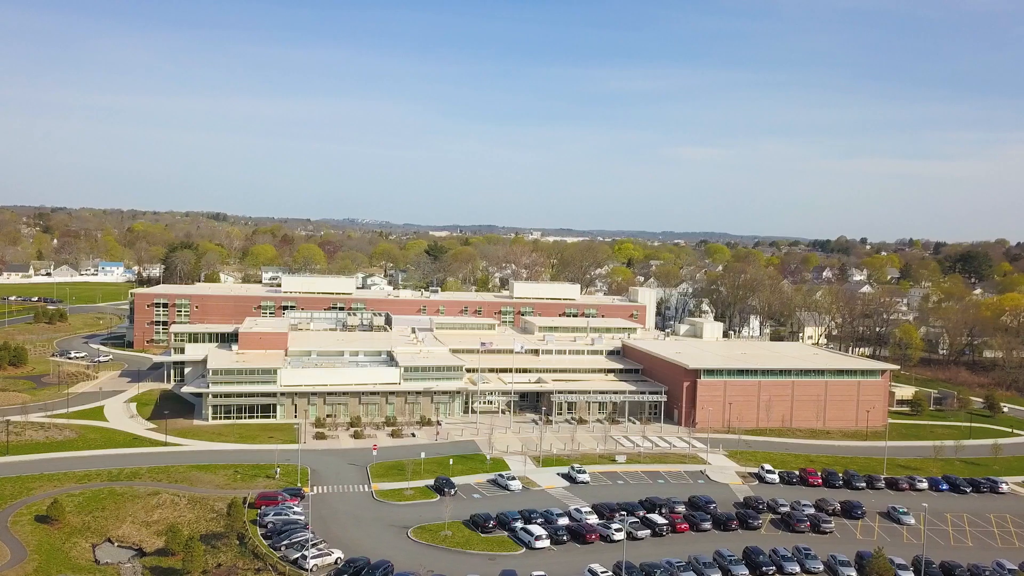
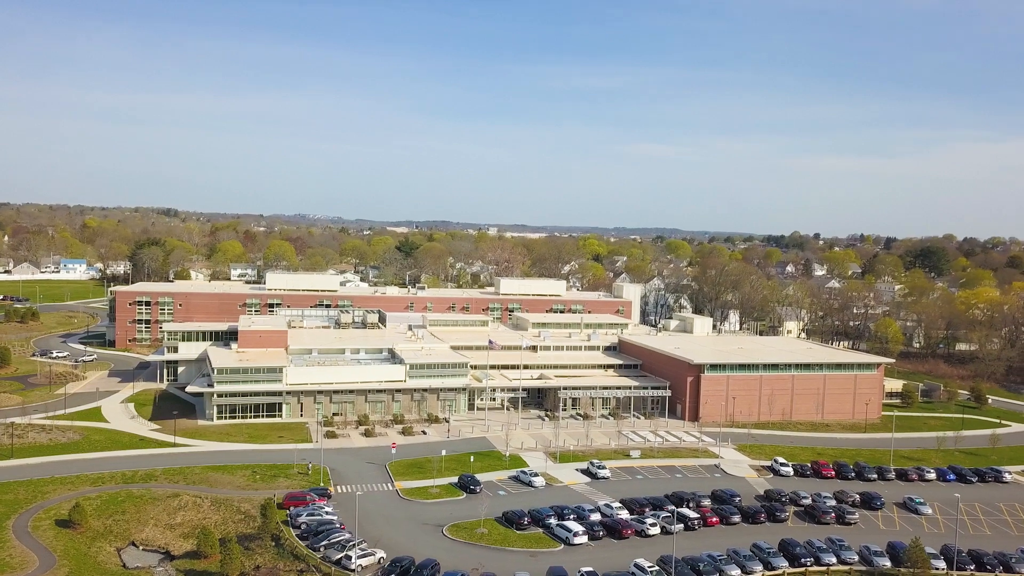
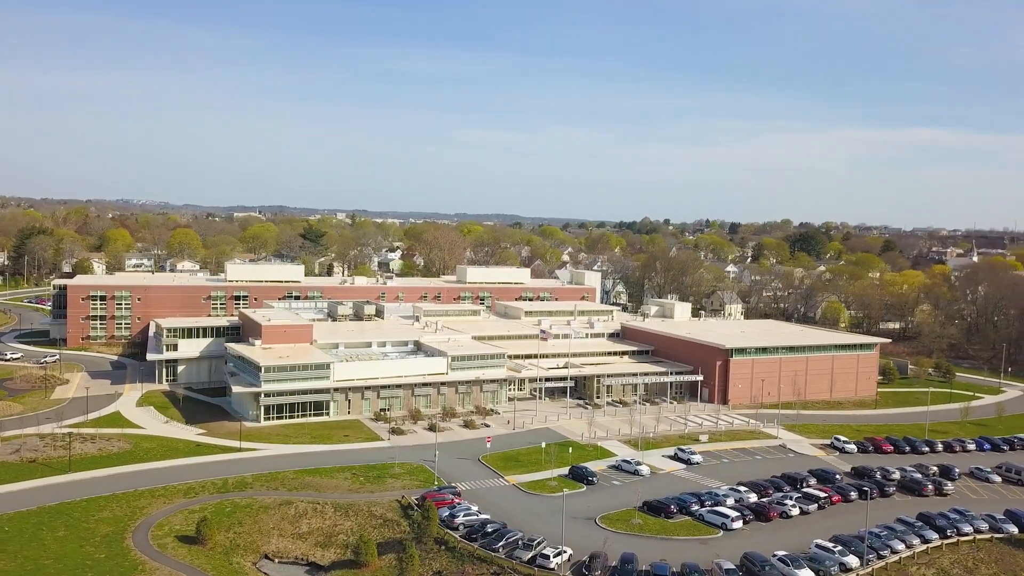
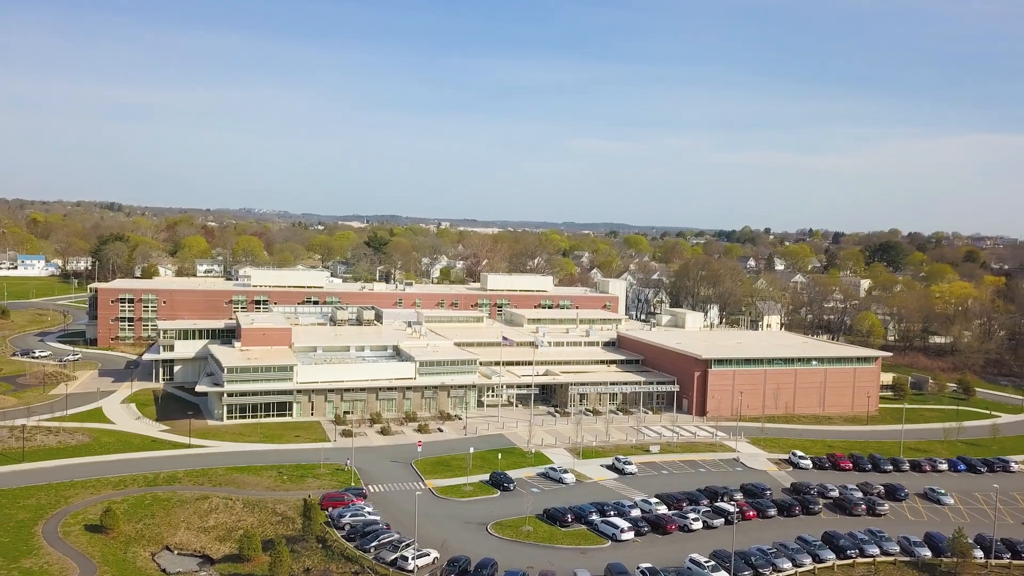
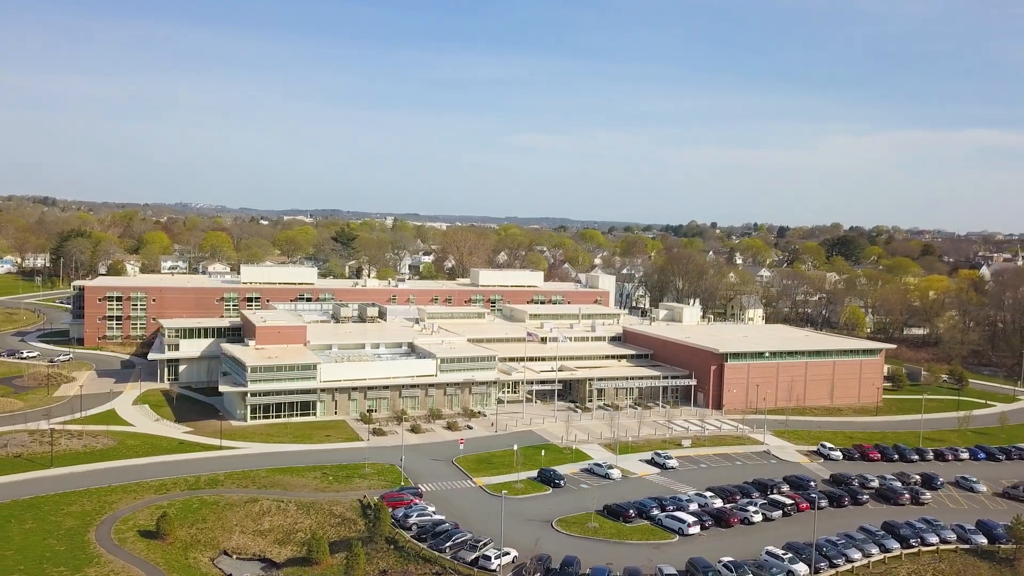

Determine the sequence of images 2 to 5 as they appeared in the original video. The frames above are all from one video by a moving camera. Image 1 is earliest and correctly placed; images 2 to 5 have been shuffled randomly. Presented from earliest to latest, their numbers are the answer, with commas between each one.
2, 4, 5, 3
